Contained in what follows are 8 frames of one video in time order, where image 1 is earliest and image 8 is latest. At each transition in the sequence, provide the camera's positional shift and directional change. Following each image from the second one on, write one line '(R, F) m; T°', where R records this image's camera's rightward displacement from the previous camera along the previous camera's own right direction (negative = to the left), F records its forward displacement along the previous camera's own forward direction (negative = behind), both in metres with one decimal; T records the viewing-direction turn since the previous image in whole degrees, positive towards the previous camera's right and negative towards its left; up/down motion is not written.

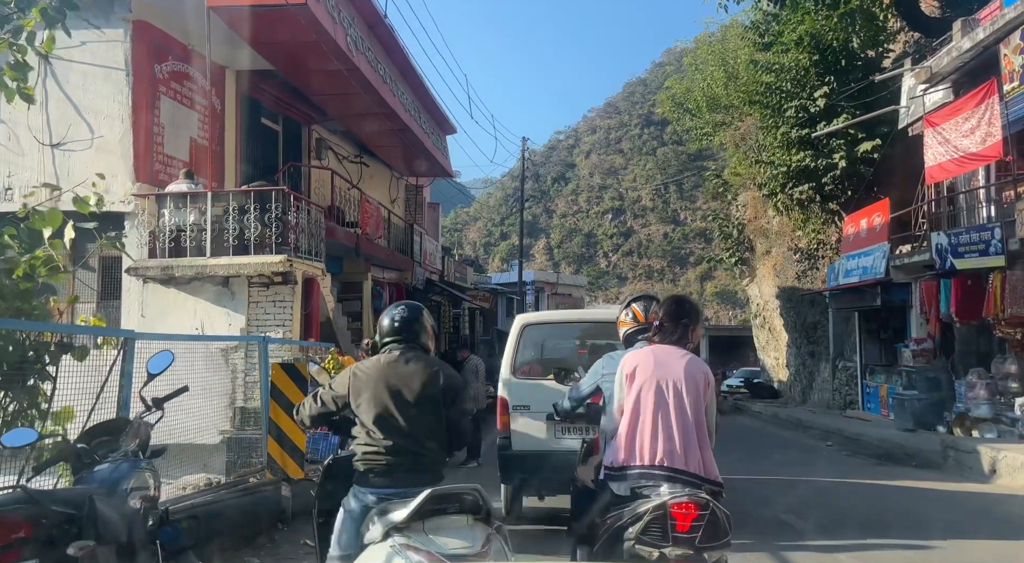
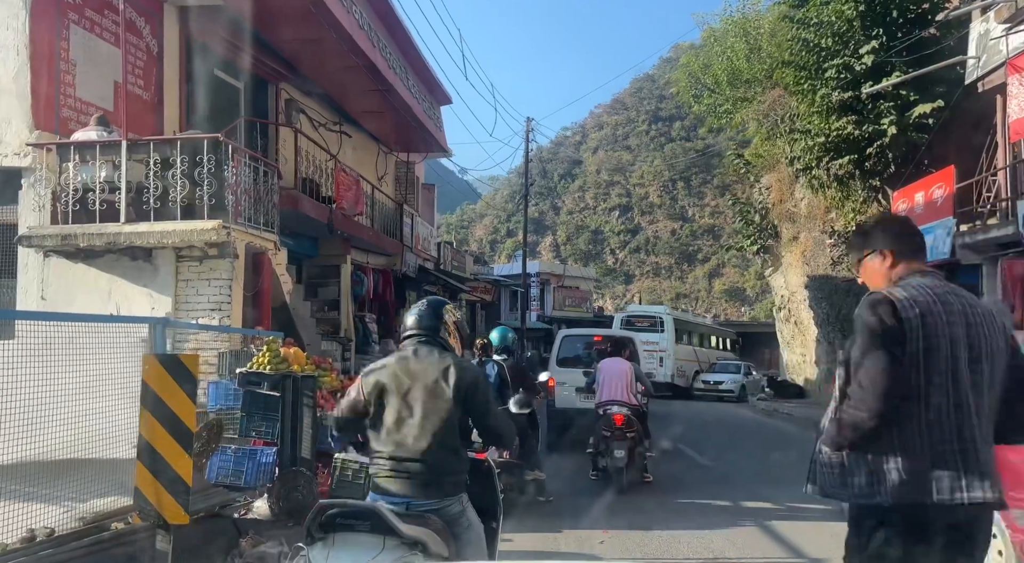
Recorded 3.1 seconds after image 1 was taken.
(+0.1, +2.2) m; 0°
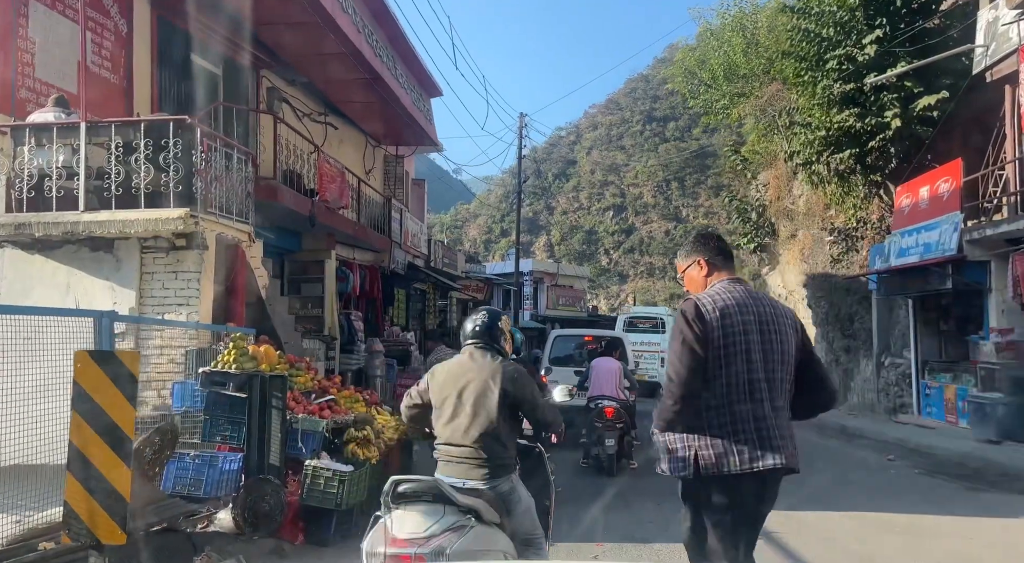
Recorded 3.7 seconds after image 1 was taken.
(+0.1, +0.5) m; 0°
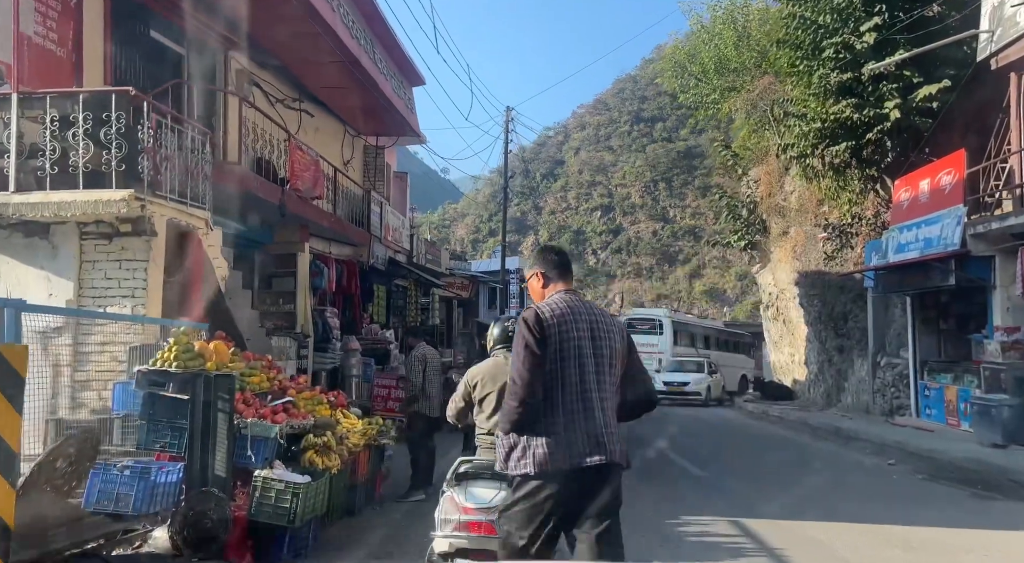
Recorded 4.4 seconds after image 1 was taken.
(+0.1, +0.7) m; +1°
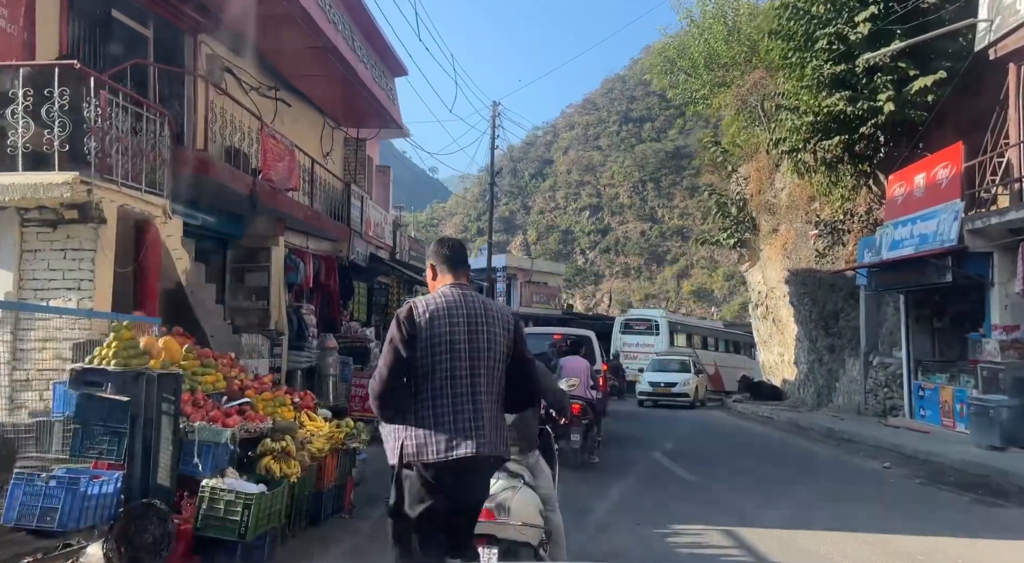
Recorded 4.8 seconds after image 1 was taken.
(+0.1, +0.5) m; +1°
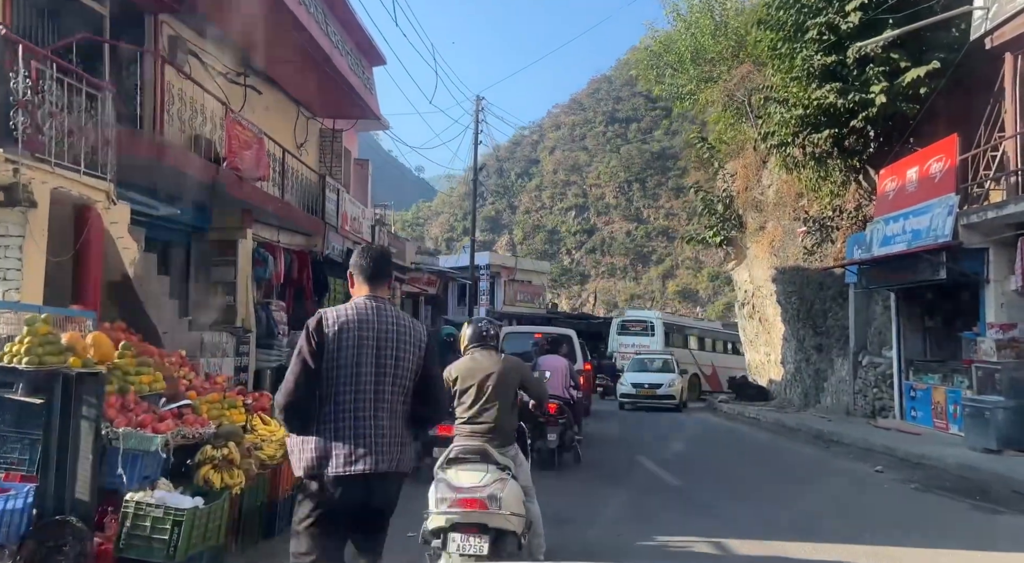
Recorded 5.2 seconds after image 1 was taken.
(+0.1, +0.5) m; +1°
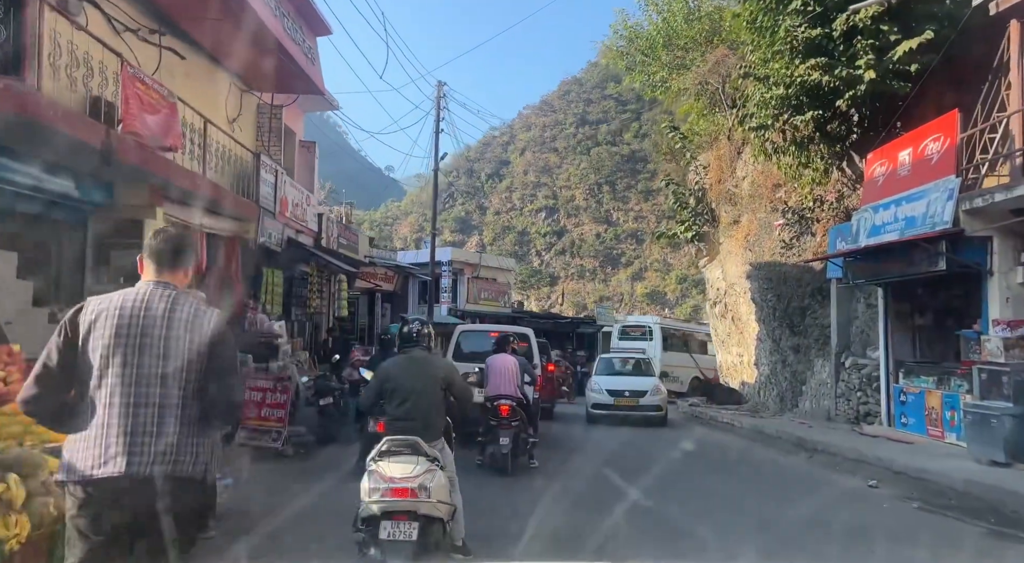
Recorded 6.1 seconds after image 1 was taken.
(+0.3, +1.4) m; +2°
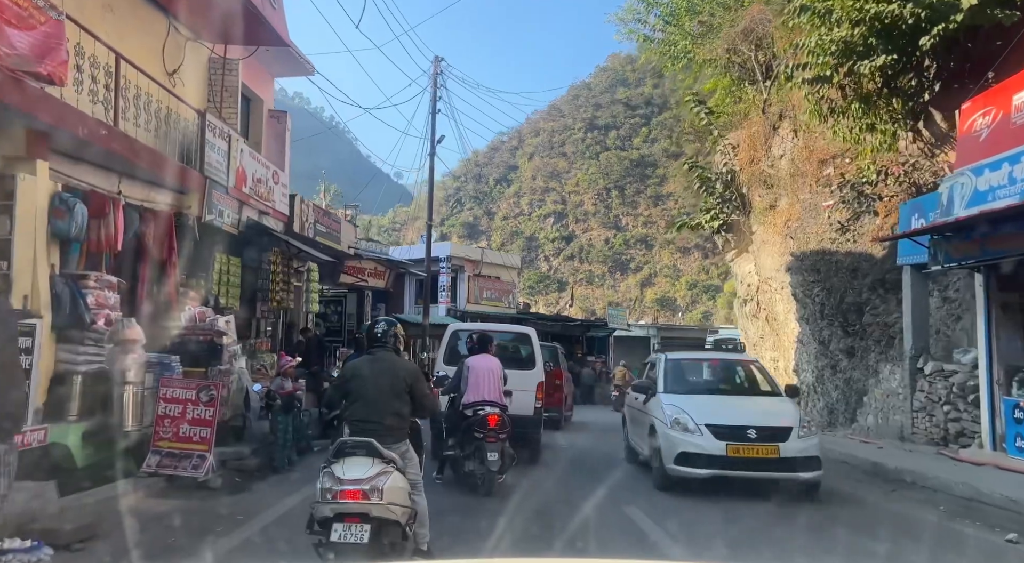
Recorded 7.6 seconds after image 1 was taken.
(+0.1, +2.7) m; -1°
